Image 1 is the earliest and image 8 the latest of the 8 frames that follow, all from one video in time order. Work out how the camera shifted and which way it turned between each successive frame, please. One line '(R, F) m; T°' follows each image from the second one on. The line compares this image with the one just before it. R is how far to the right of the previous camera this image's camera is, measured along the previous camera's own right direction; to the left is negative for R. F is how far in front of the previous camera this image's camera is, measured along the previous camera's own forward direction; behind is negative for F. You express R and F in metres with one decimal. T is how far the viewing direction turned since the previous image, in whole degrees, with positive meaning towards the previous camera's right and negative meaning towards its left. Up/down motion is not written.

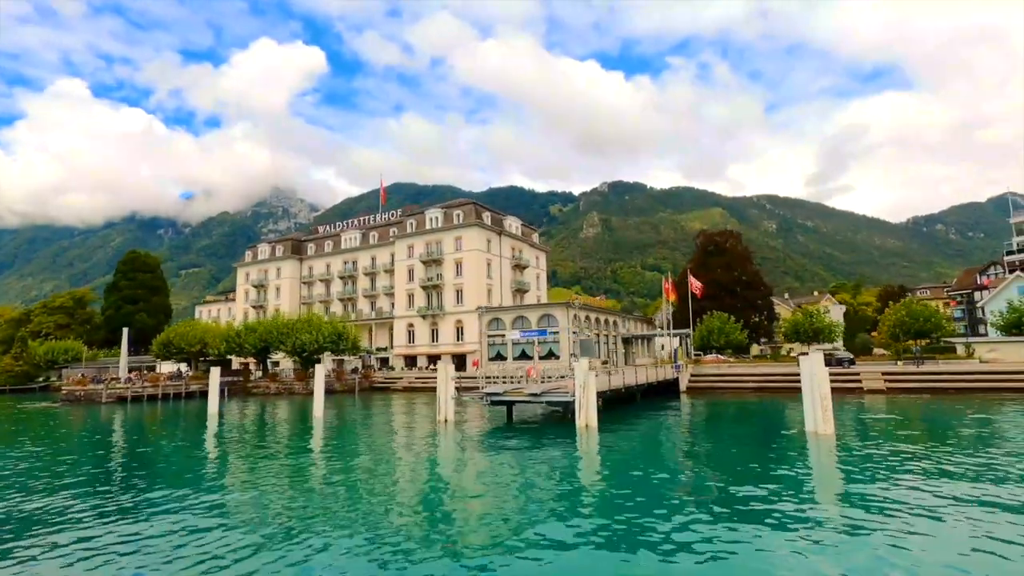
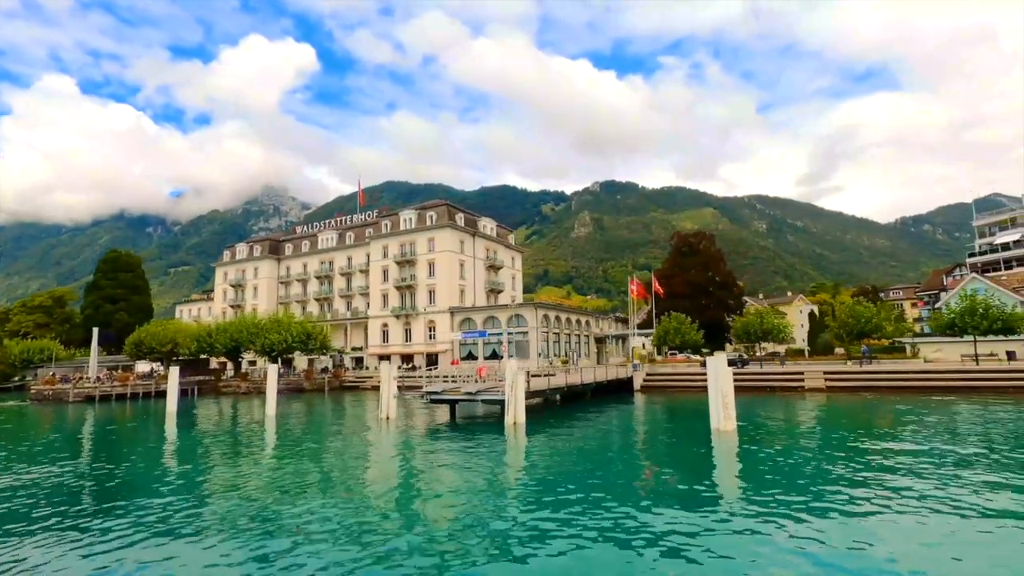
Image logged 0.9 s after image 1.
(+2.5, -1.0) m; +1°
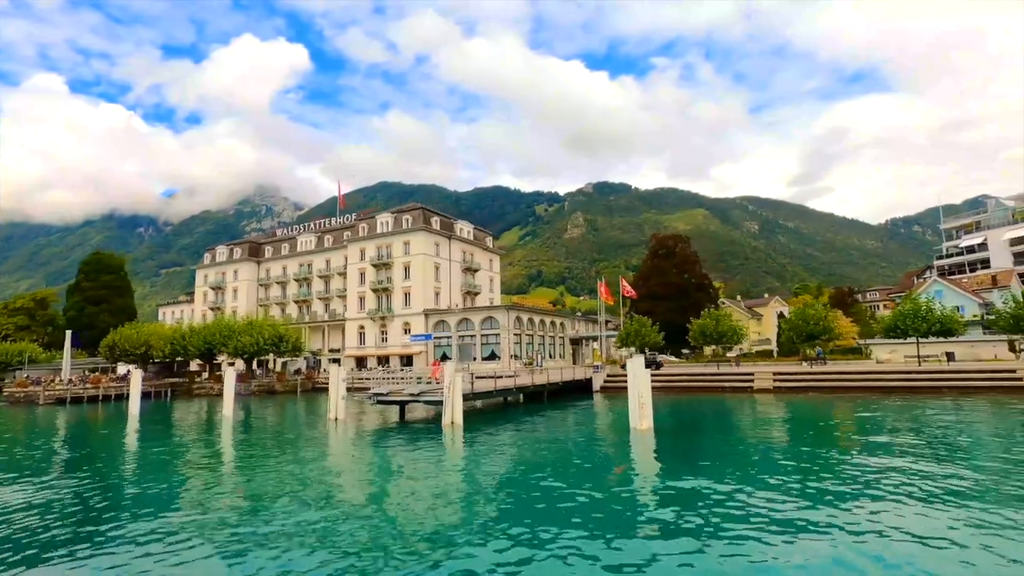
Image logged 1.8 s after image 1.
(+2.4, -1.0) m; +1°
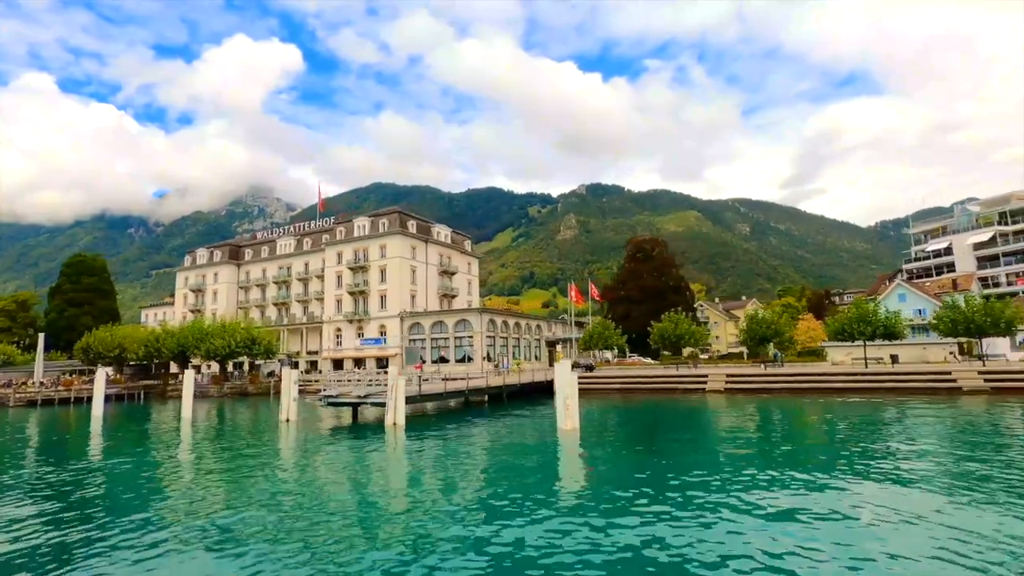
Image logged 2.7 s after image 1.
(+2.3, -1.0) m; +1°
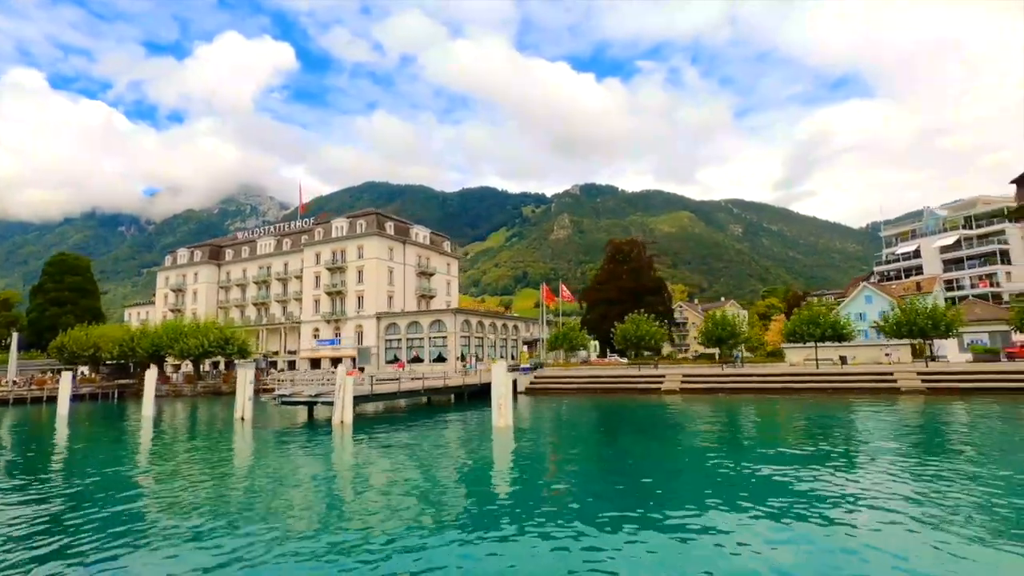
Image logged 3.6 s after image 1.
(+2.3, -0.9) m; +1°
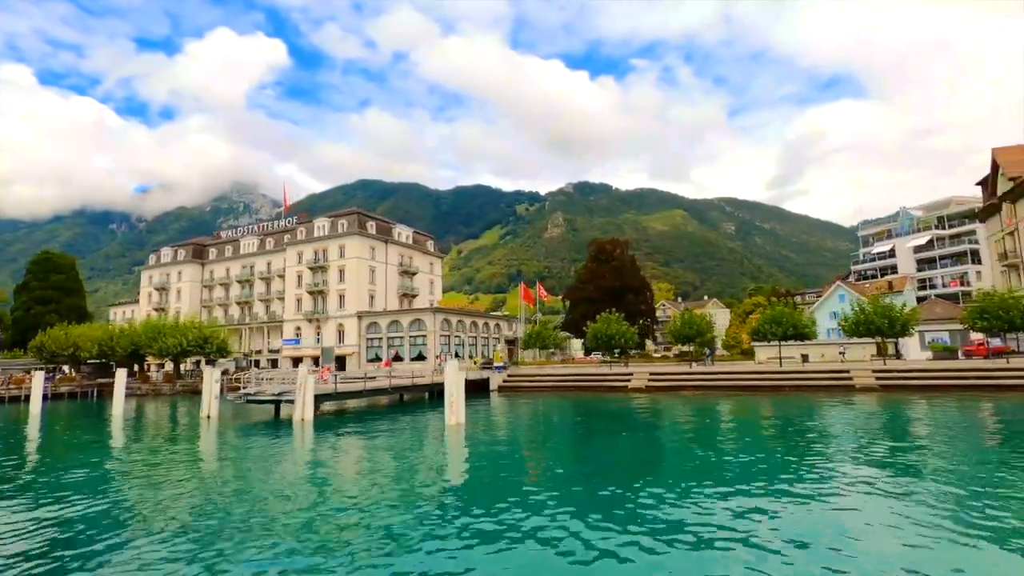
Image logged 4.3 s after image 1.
(+1.7, -0.7) m; +1°
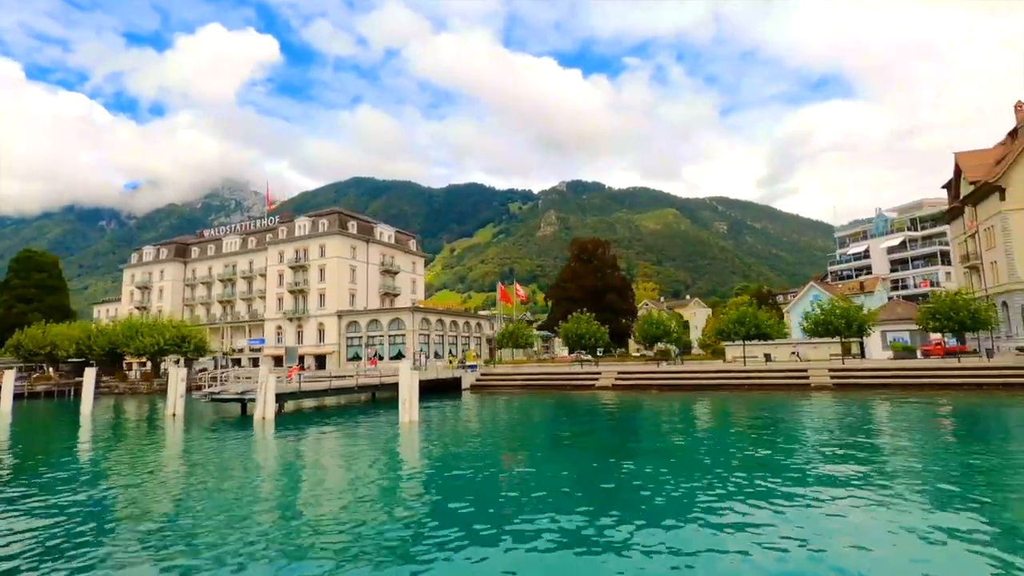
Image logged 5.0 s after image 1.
(+1.7, -0.7) m; +1°
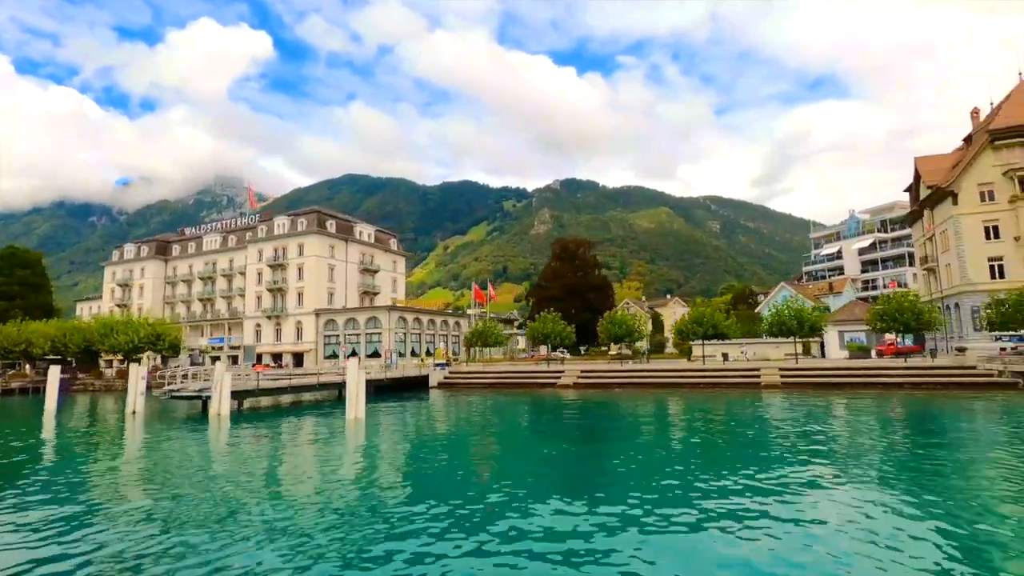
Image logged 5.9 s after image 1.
(+2.2, -0.9) m; +1°
